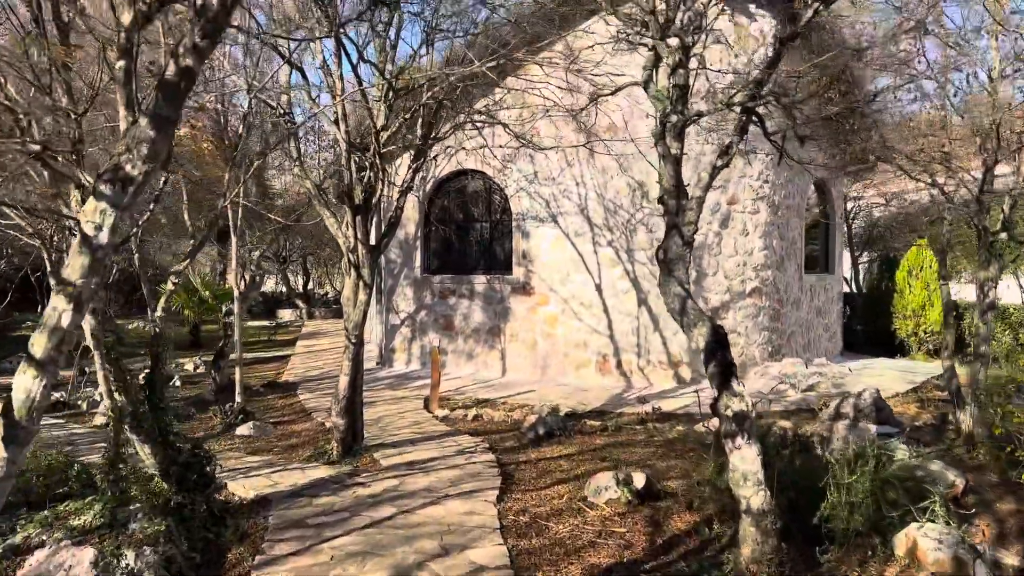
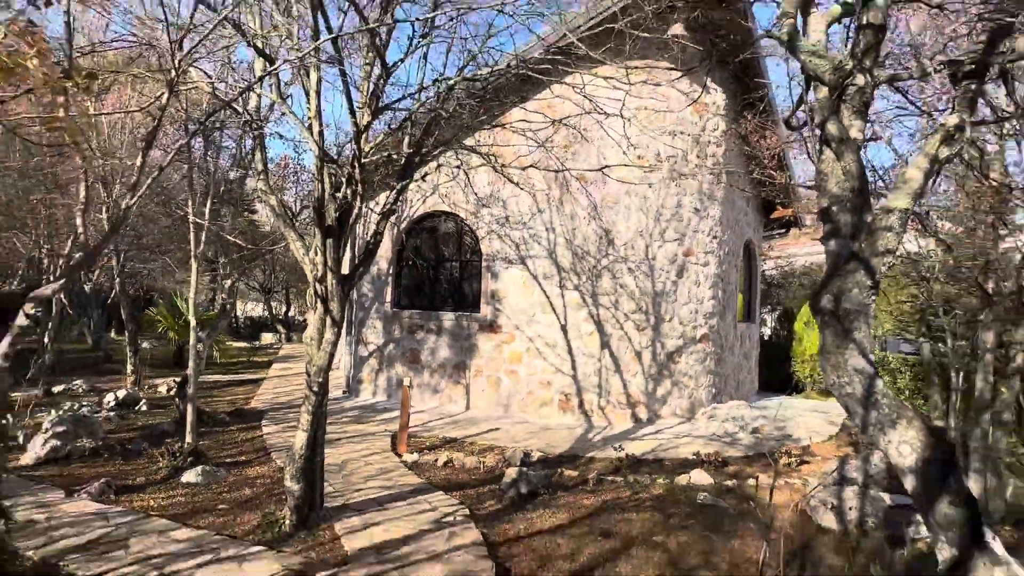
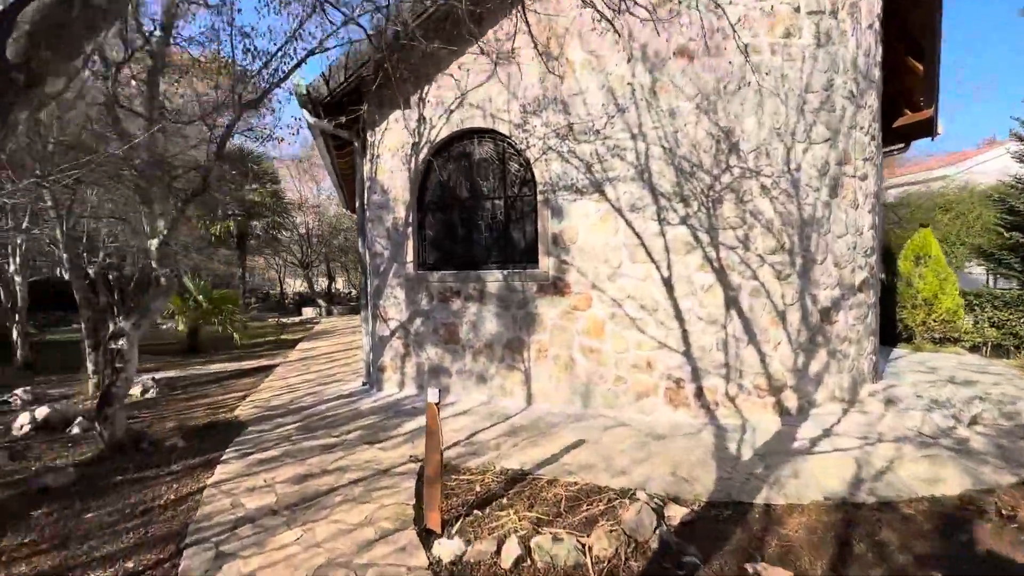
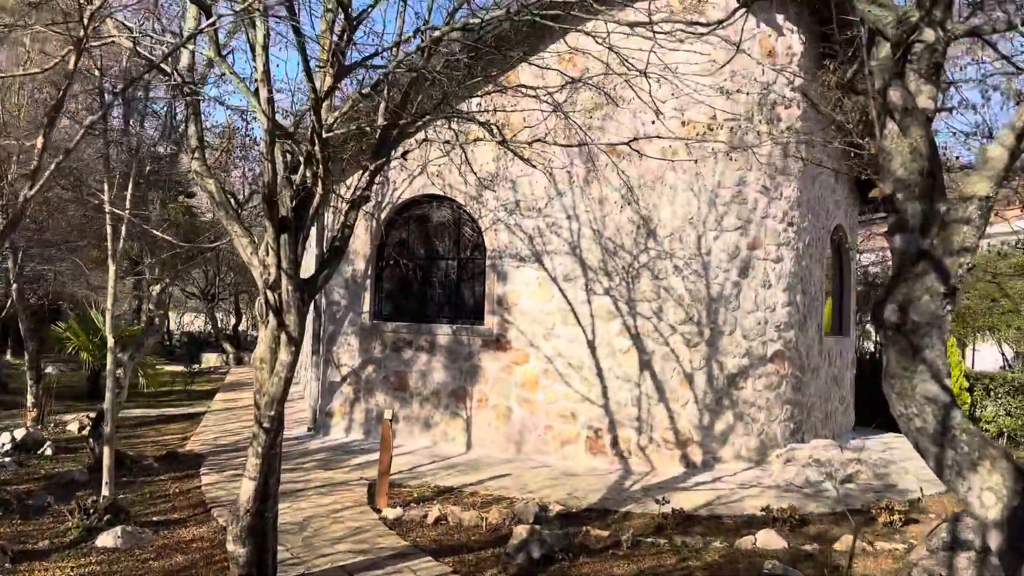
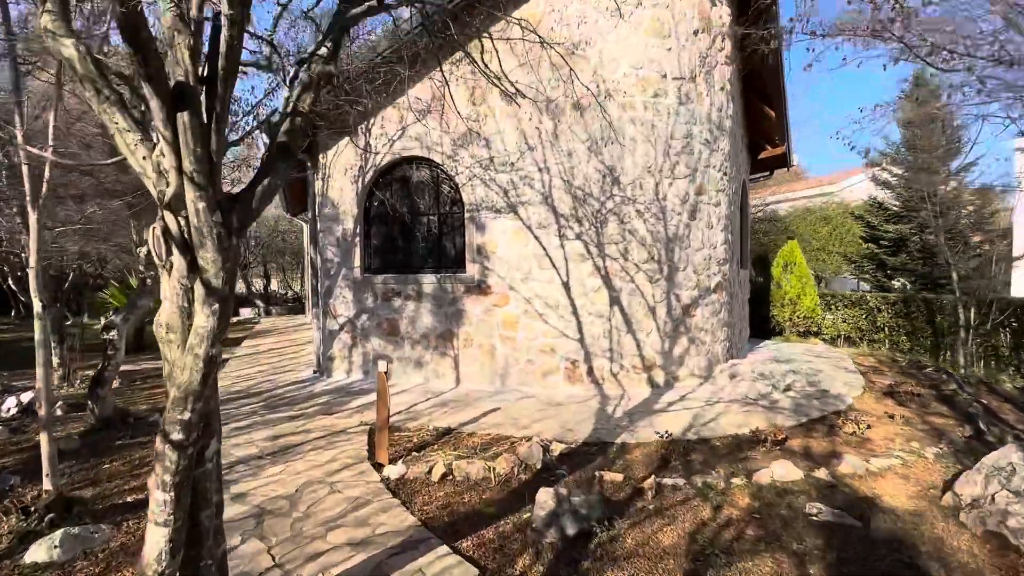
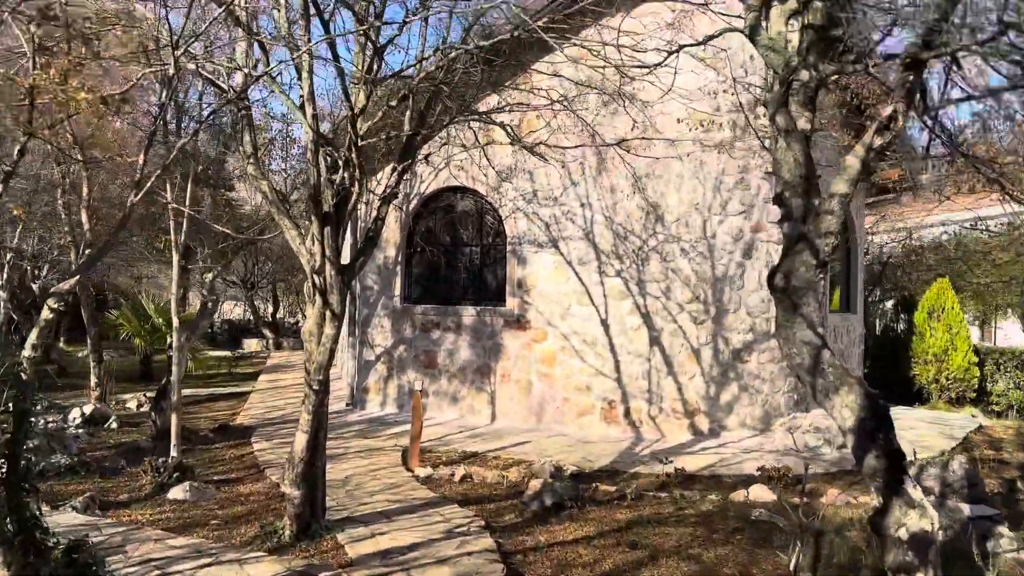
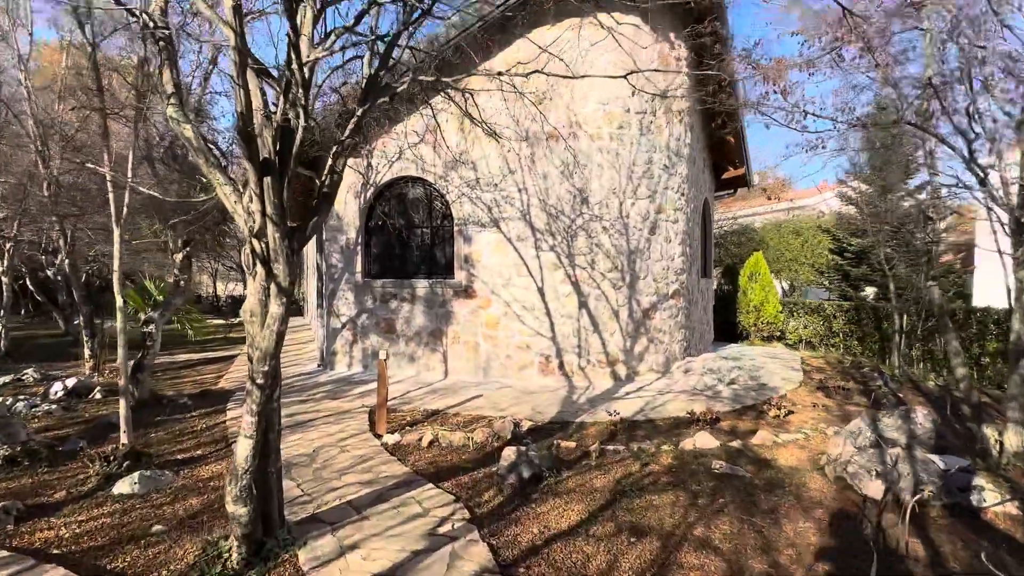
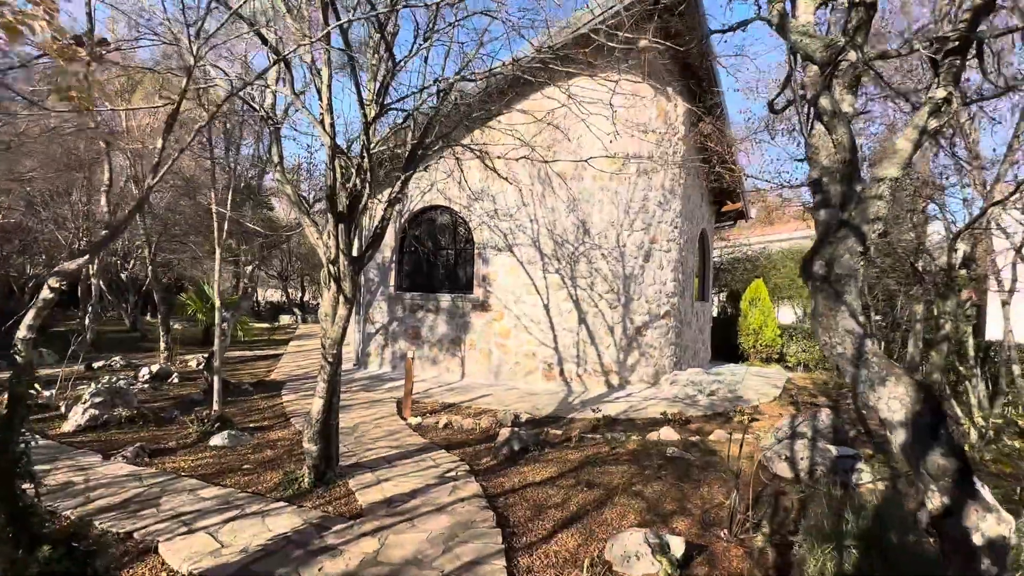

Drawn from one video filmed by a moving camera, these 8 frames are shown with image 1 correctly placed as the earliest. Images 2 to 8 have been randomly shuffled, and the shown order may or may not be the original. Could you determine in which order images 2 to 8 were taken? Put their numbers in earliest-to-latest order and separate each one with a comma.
6, 4, 2, 8, 7, 5, 3
